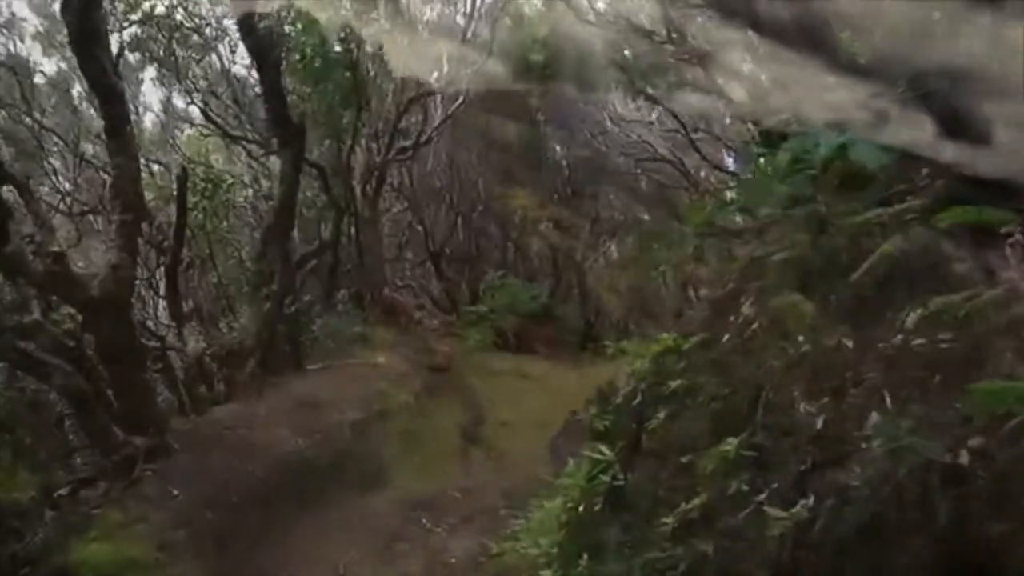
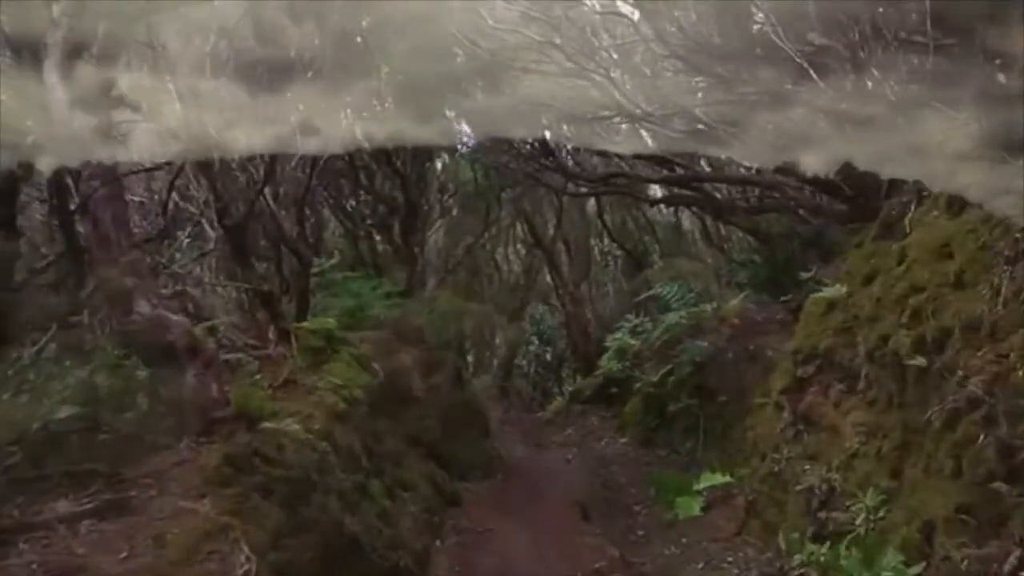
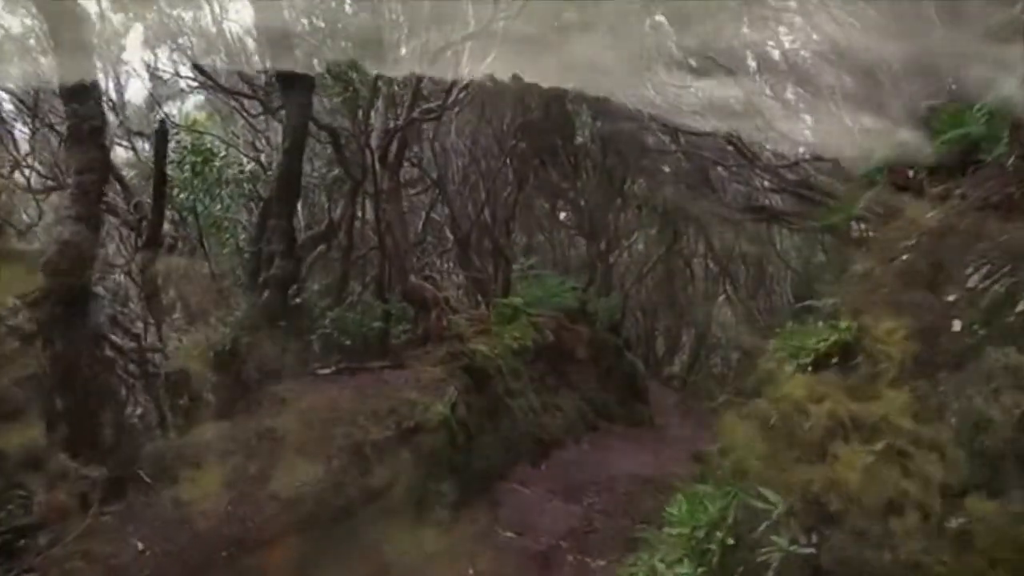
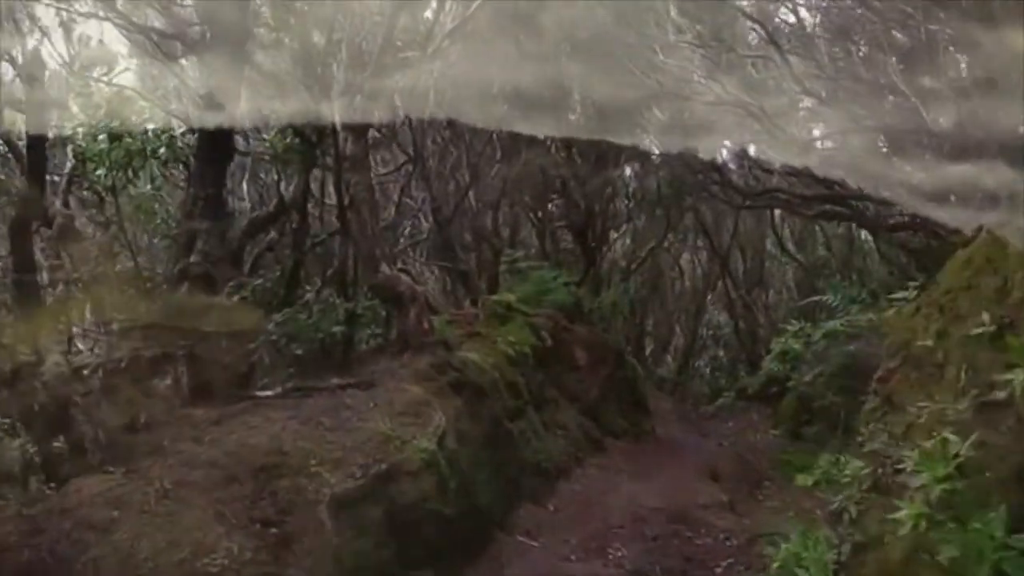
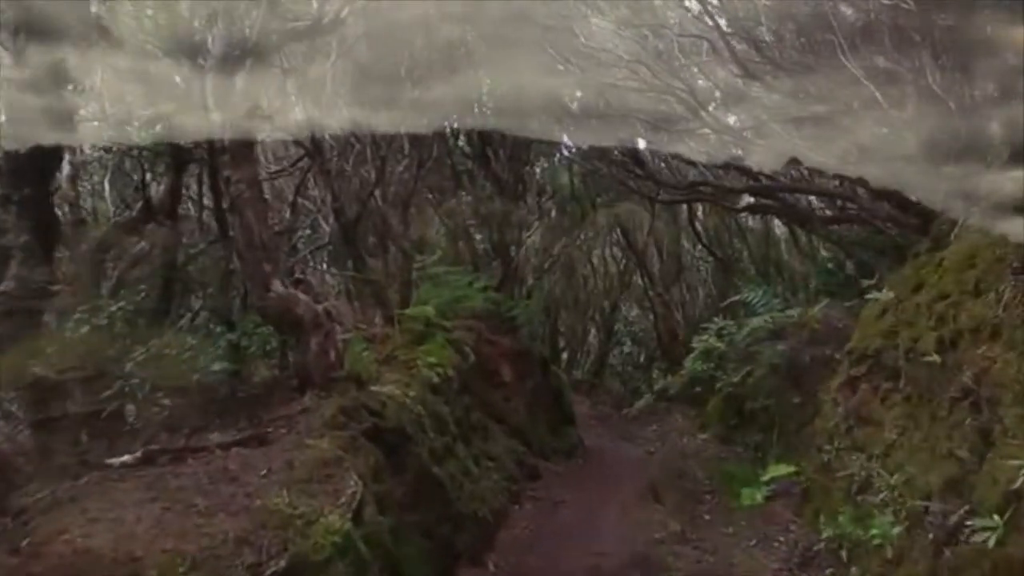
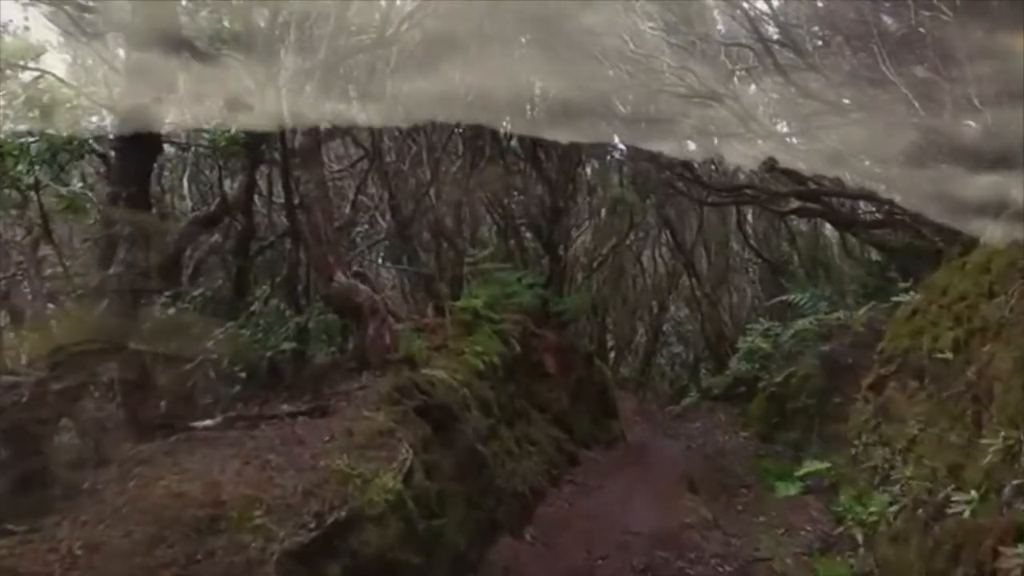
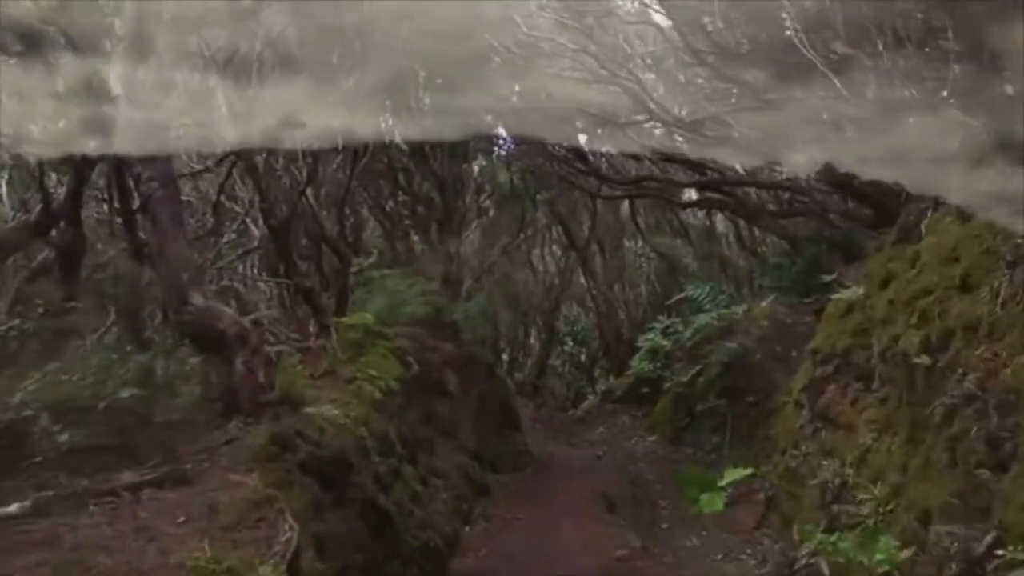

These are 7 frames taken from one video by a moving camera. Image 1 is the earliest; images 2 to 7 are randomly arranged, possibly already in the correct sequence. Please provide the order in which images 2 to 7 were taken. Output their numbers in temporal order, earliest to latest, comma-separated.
3, 4, 6, 5, 7, 2
